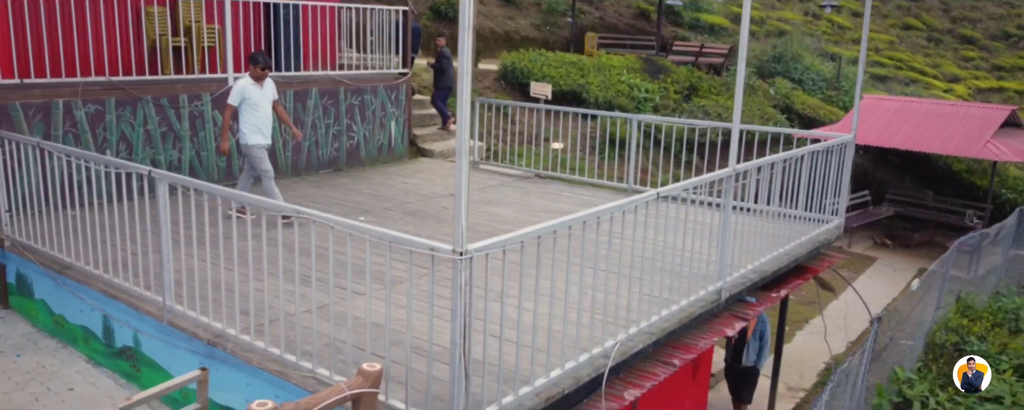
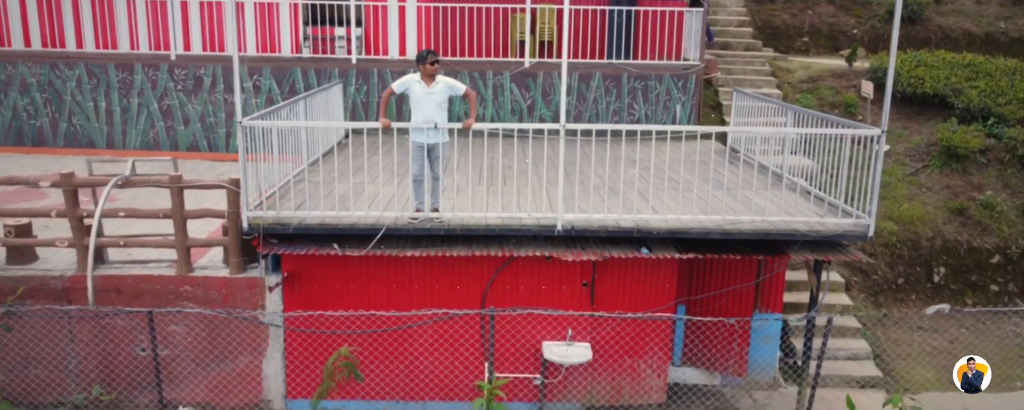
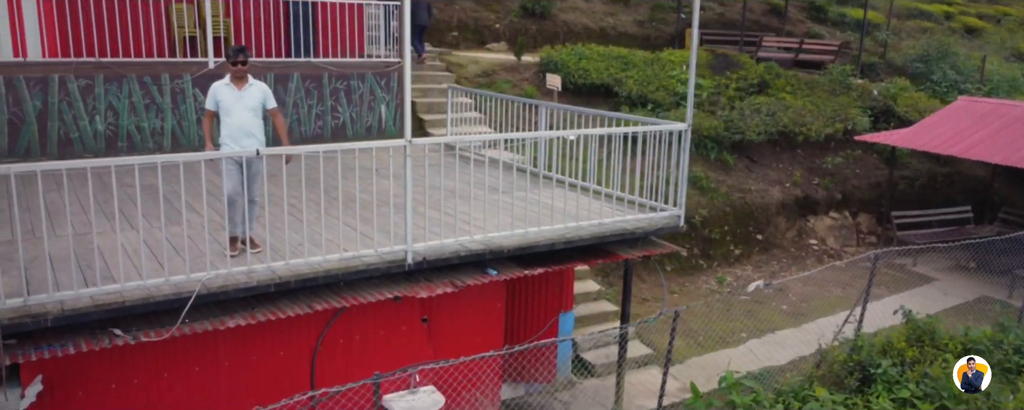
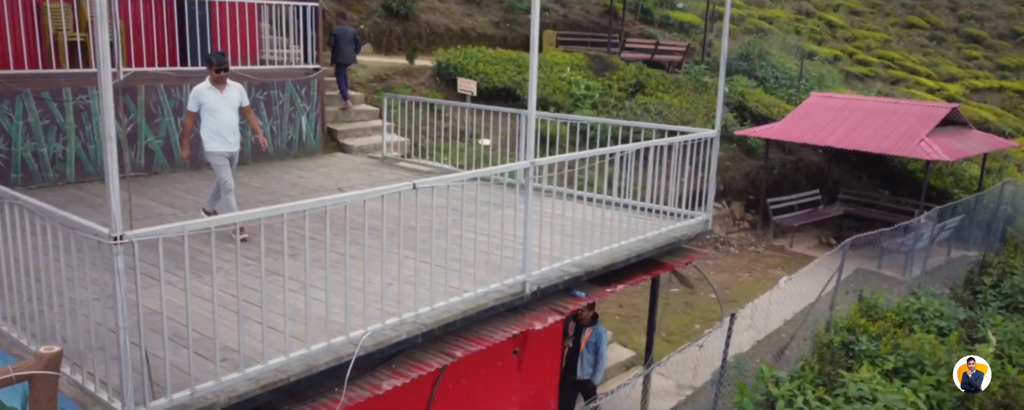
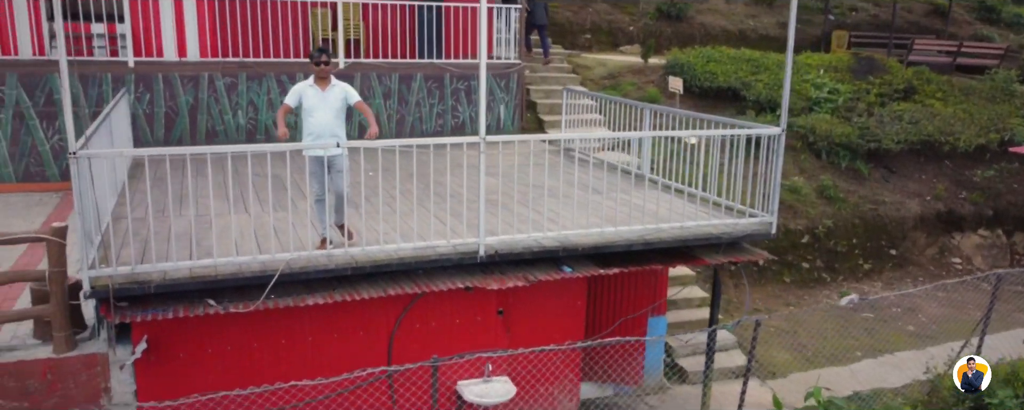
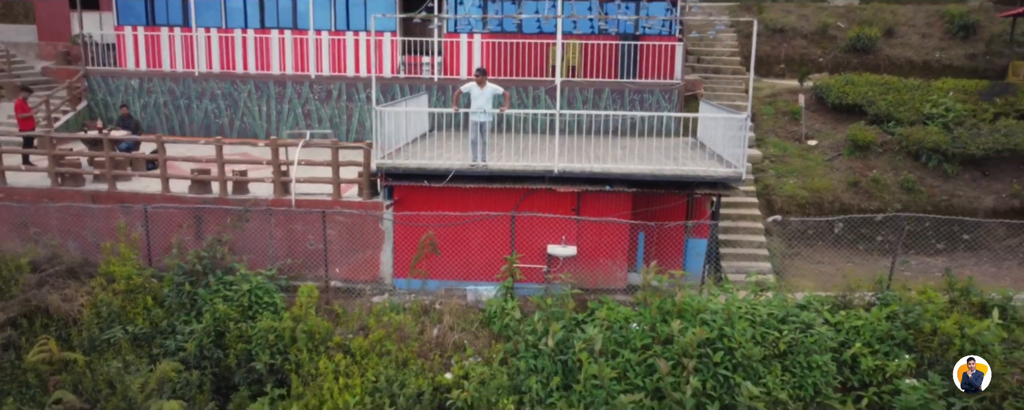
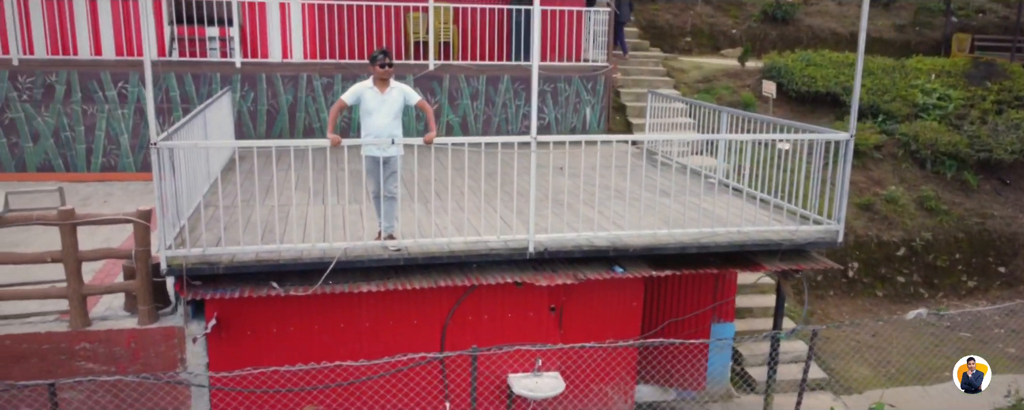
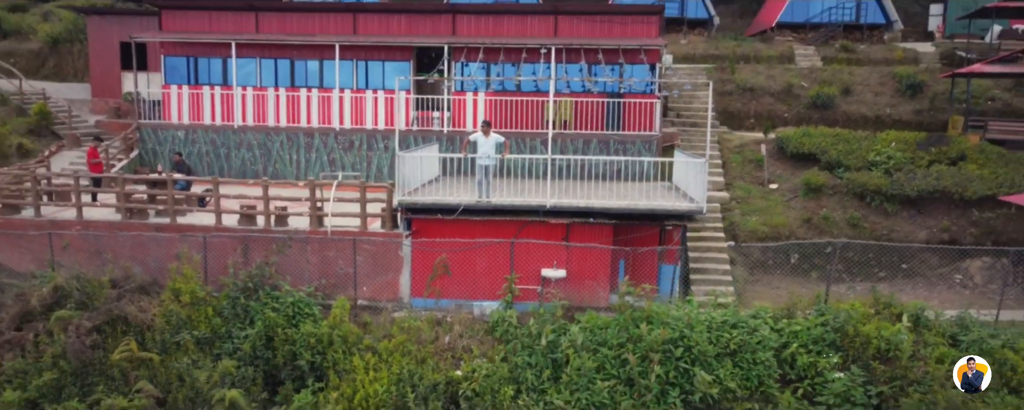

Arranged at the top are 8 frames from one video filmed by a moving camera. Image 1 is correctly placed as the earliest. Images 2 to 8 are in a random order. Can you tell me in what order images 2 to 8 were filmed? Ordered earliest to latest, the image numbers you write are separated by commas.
4, 3, 5, 7, 2, 6, 8
